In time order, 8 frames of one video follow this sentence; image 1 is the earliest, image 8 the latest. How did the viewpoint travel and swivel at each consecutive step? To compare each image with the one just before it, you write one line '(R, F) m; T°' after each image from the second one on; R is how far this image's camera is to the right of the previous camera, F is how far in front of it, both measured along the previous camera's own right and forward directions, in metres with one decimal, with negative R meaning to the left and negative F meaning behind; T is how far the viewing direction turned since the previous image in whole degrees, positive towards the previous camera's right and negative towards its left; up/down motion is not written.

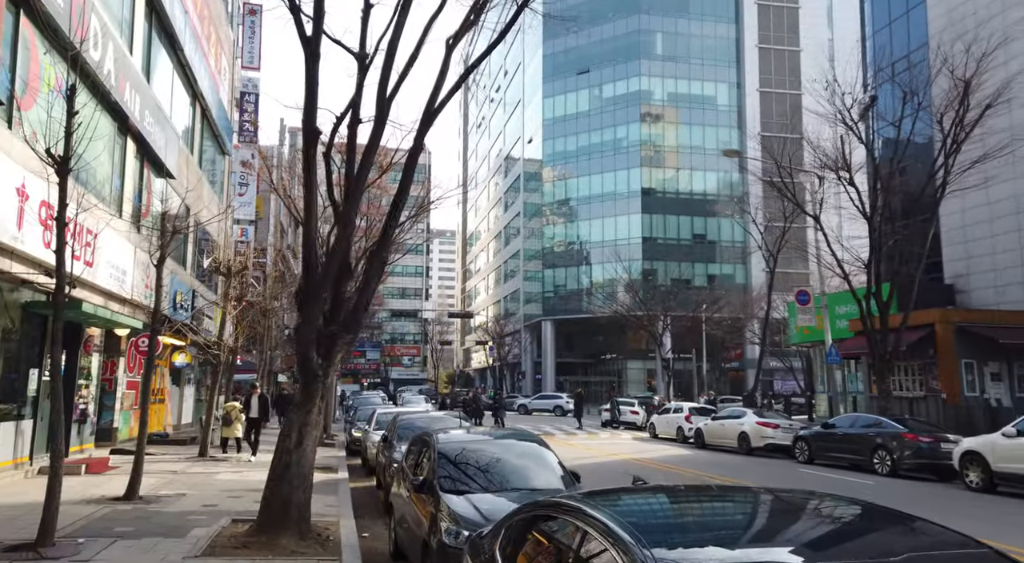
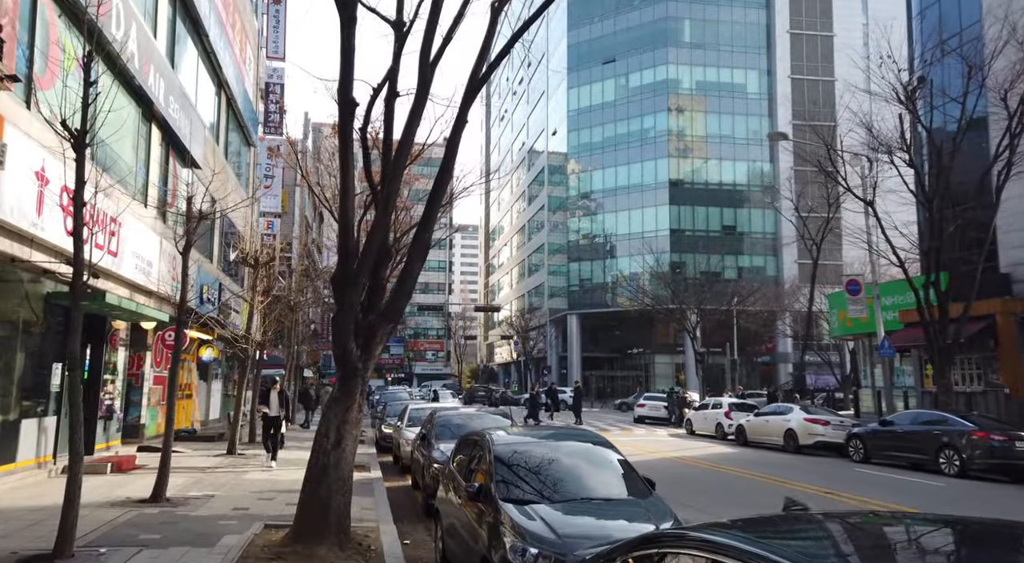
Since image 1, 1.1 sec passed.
(-0.4, +0.8) m; -2°
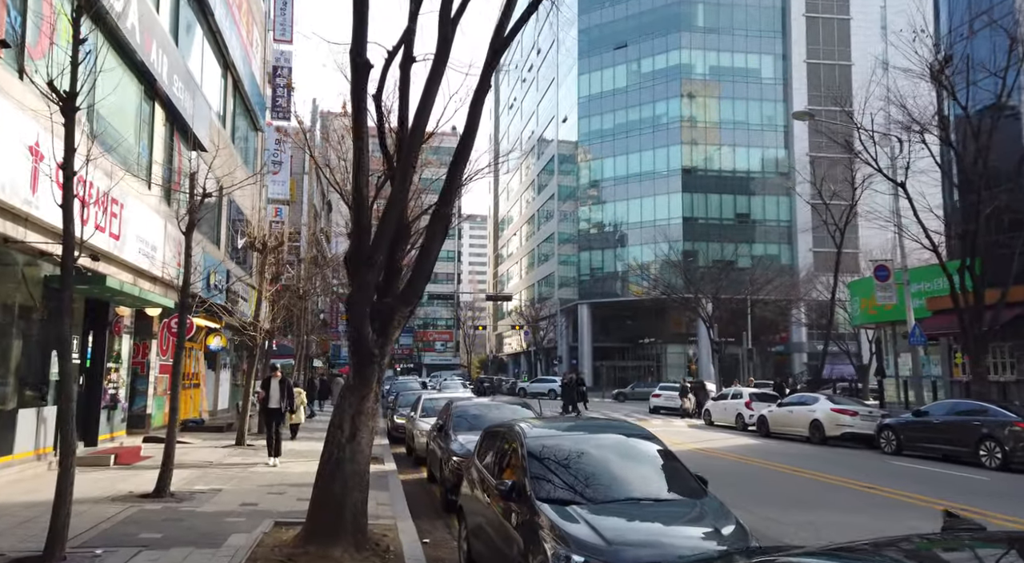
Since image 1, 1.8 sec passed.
(-0.2, +0.7) m; -1°
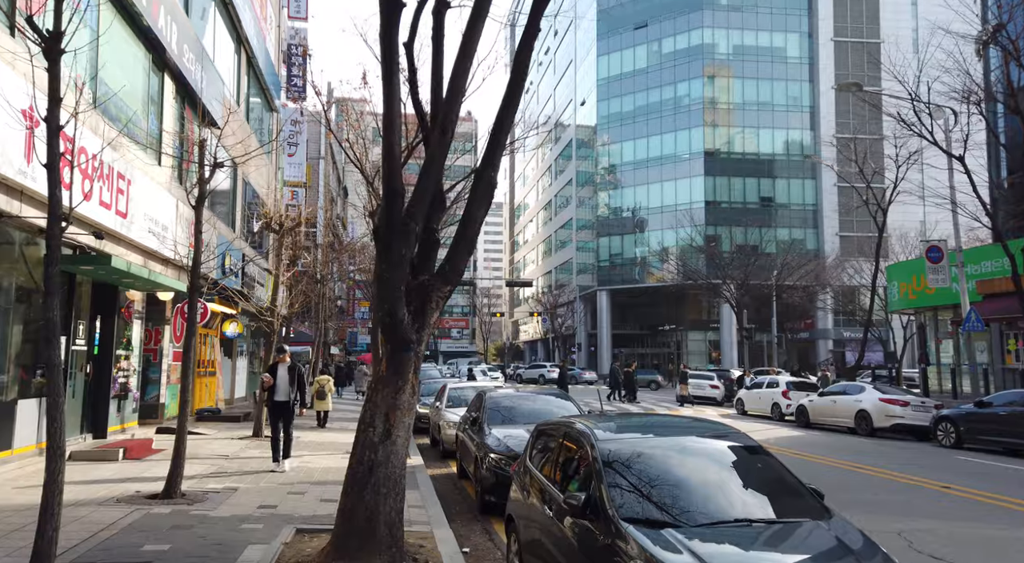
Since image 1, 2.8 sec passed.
(-0.4, +1.0) m; -1°
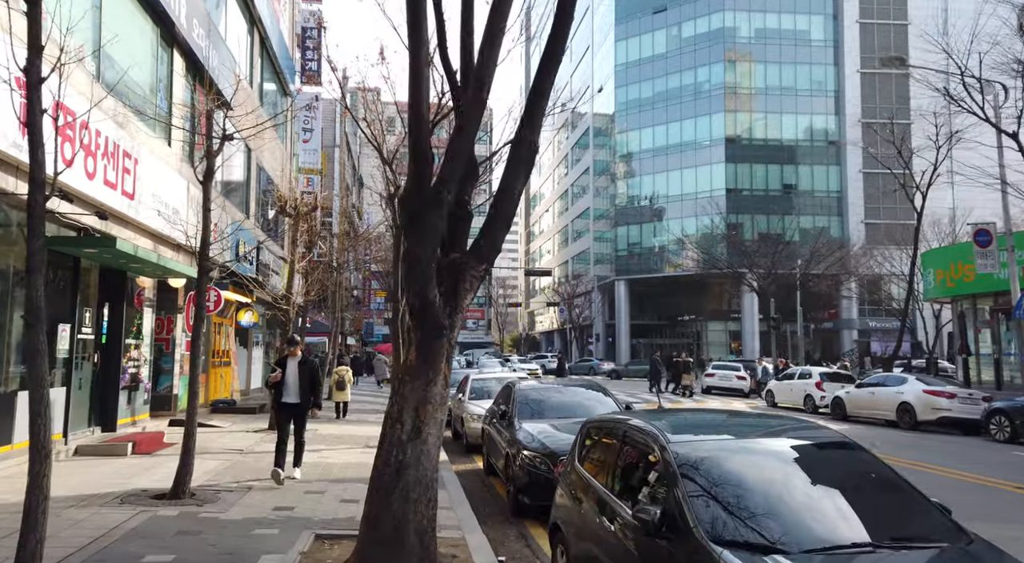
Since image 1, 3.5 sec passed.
(-0.2, +0.8) m; -1°
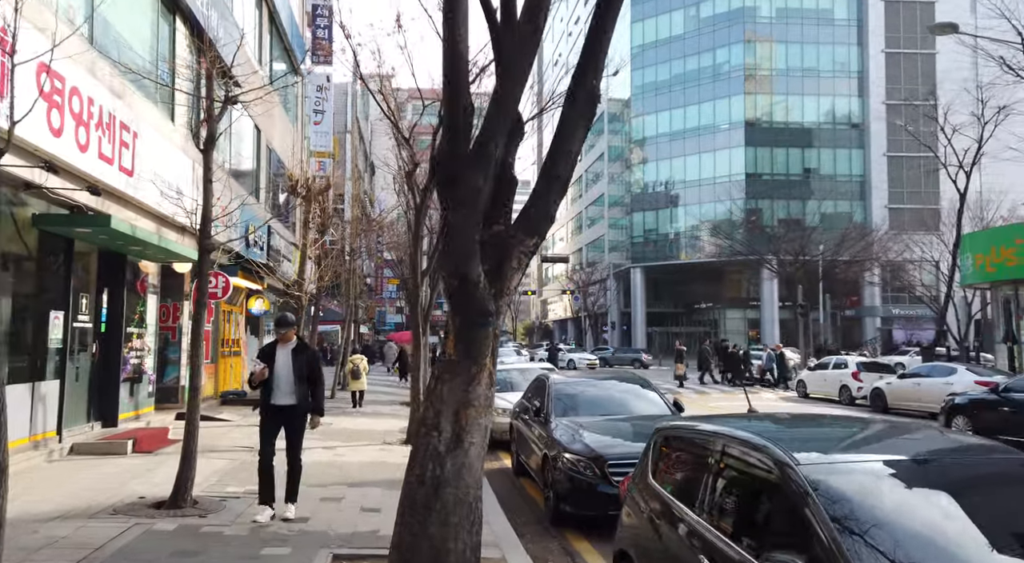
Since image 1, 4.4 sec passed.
(-0.3, +1.0) m; -1°
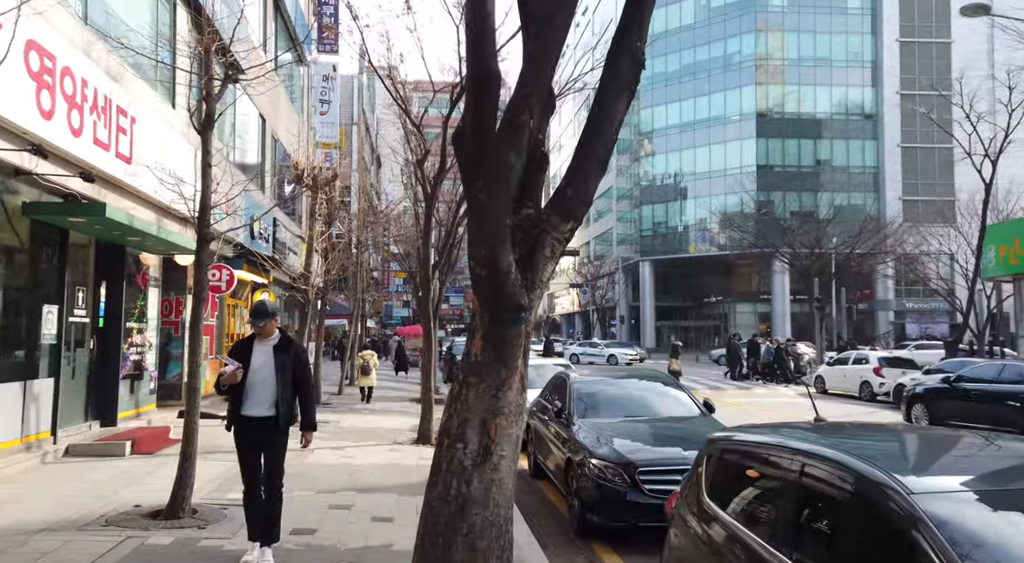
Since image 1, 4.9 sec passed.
(-0.2, +0.6) m; 0°
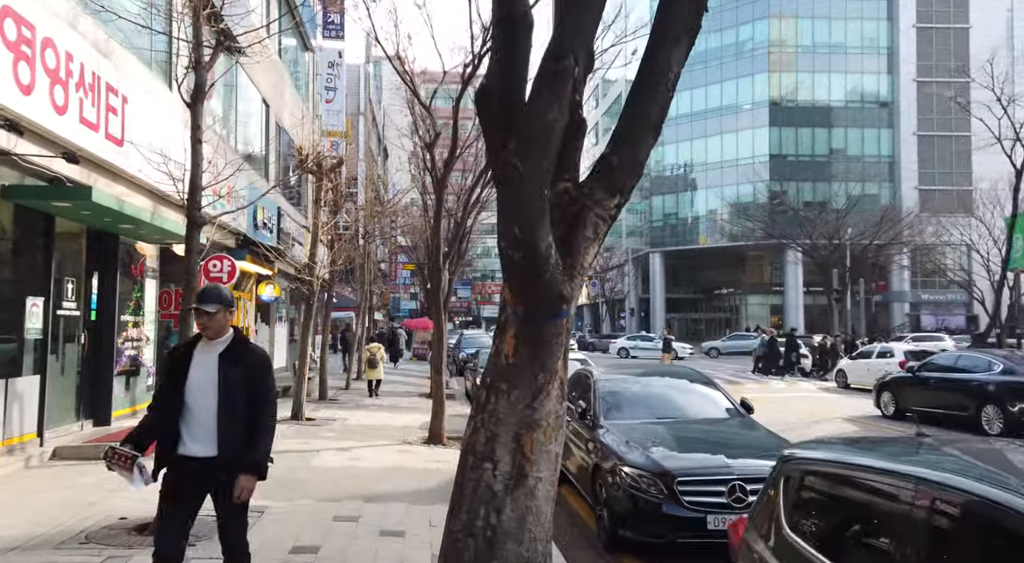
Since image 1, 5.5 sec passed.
(-0.1, +0.7) m; -1°
